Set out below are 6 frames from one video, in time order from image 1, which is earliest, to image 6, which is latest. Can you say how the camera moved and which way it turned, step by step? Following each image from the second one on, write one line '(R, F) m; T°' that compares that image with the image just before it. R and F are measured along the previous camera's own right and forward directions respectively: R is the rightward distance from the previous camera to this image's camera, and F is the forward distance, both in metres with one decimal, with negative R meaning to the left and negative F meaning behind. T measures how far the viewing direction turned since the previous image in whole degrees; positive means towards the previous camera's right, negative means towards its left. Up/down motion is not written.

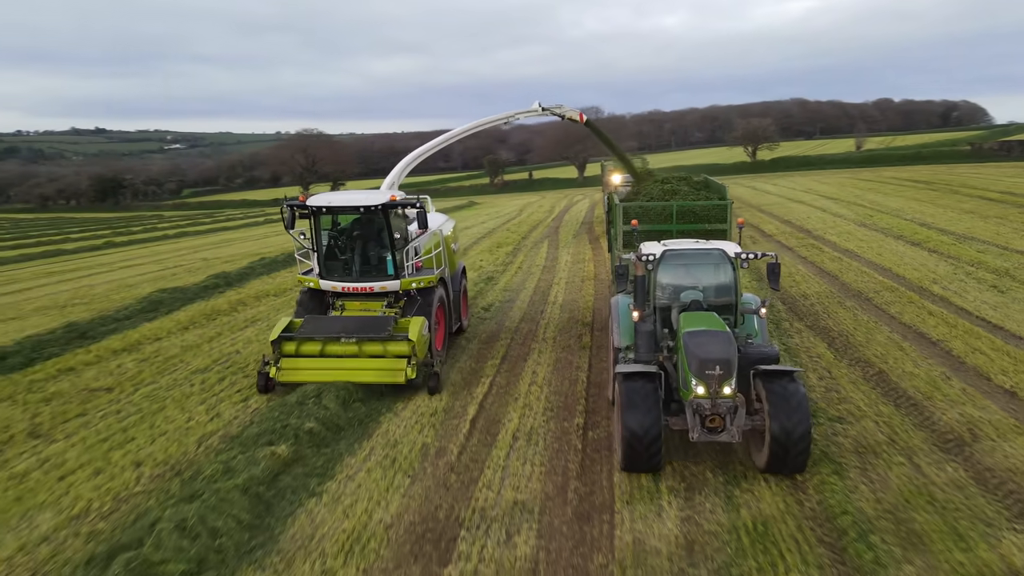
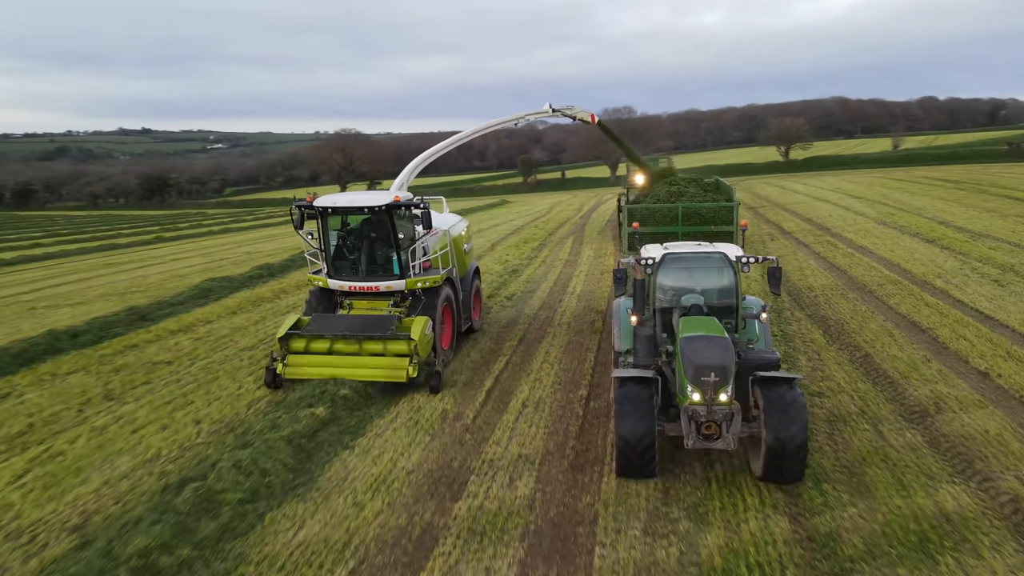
(+0.2, -0.8) m; -3°
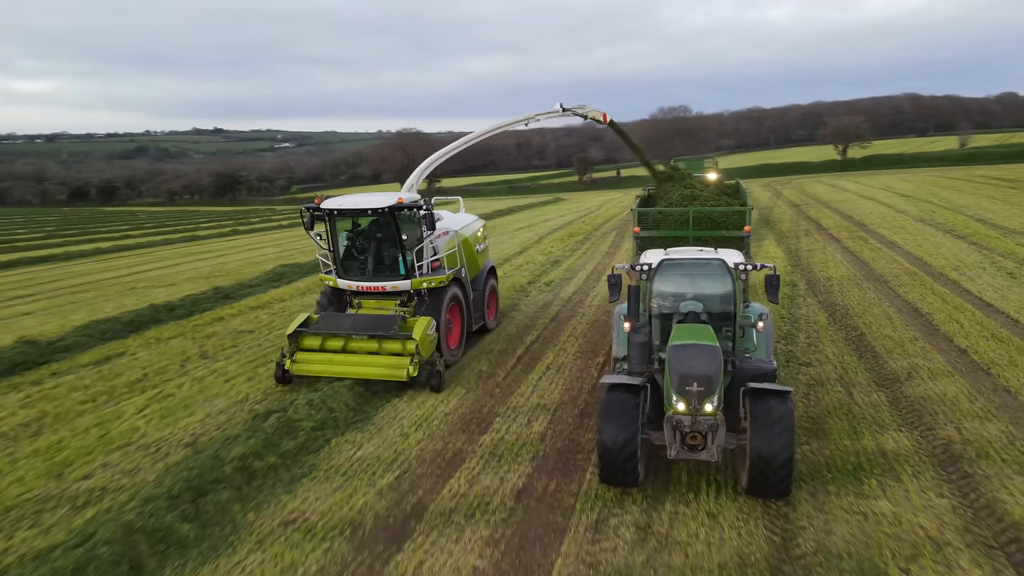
(+0.4, -1.2) m; -5°
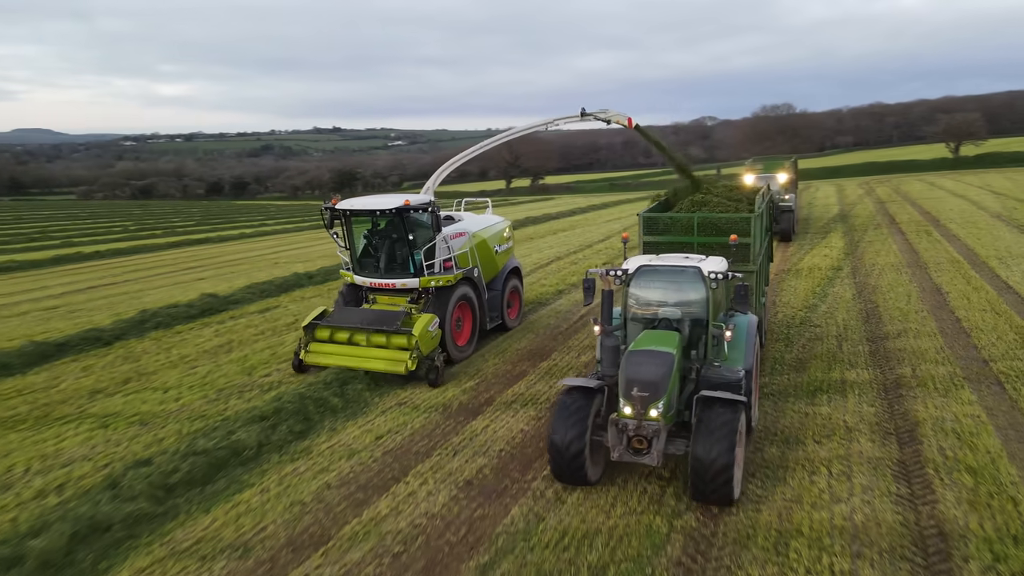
(+0.6, -2.2) m; -8°
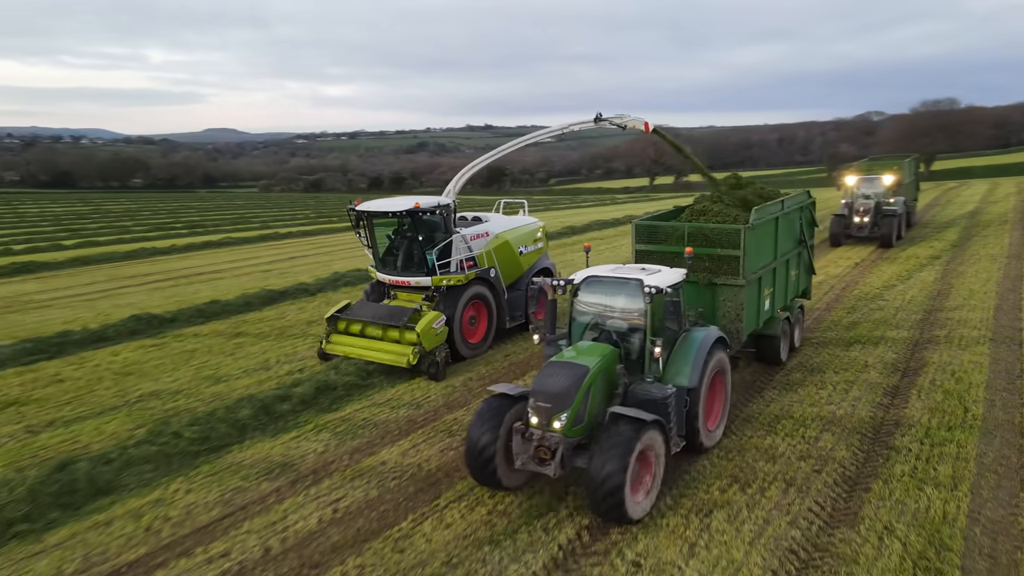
(+0.6, -2.4) m; -11°
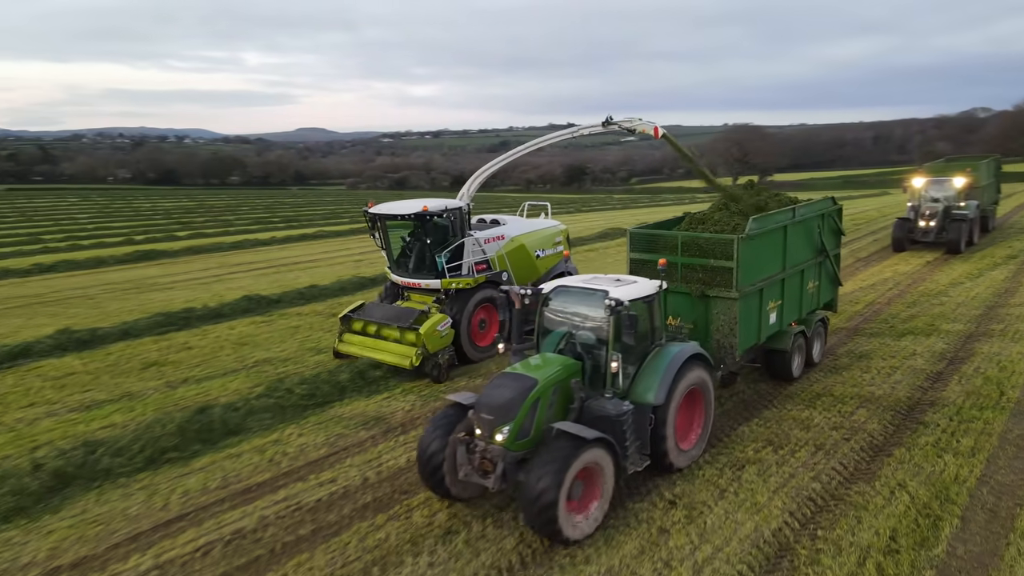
(+0.2, -0.9) m; -6°
